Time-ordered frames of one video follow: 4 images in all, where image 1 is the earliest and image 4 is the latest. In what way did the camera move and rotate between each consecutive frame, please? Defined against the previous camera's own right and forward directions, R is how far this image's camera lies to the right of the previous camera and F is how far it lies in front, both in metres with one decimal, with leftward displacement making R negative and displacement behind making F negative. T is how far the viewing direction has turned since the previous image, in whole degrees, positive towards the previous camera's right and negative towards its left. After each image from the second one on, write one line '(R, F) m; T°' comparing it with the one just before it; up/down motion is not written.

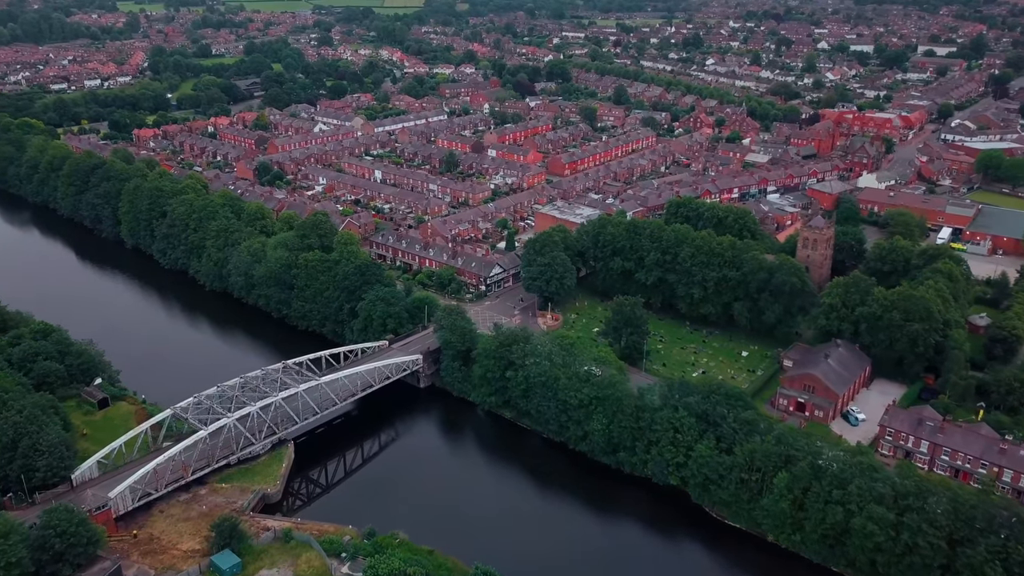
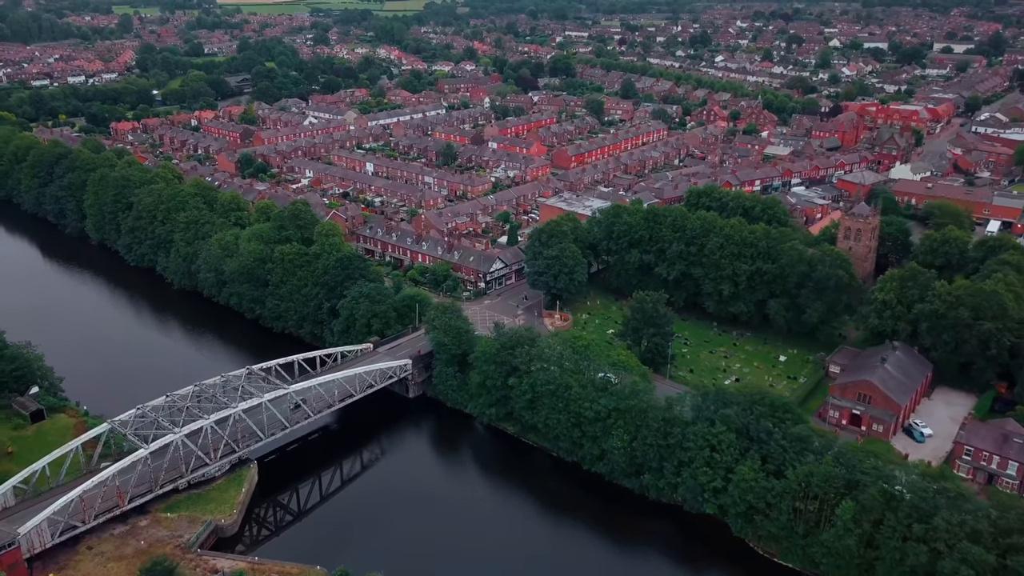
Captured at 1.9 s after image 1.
(-0.1, +7.3) m; 0°
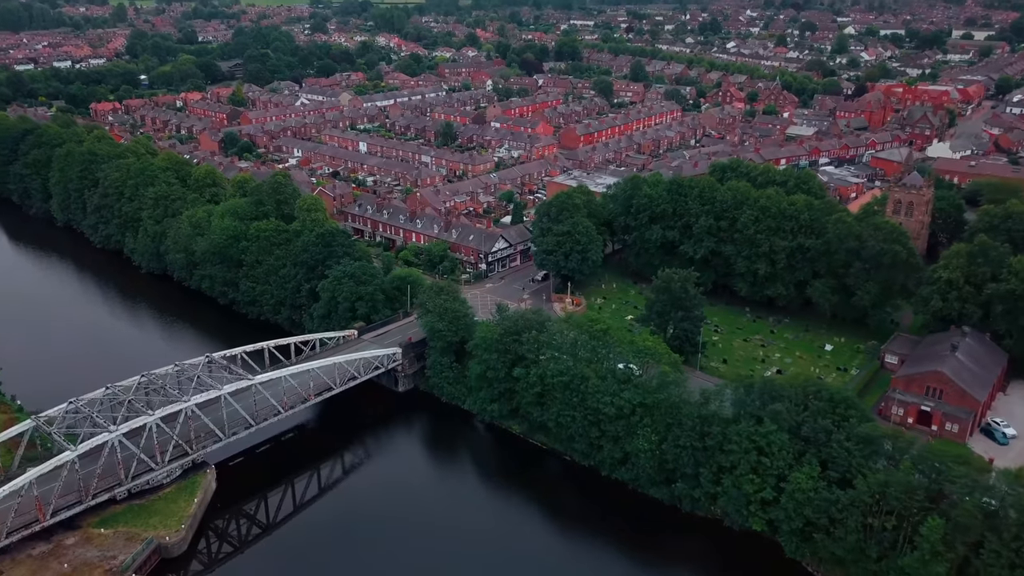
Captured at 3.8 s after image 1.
(-0.1, +6.4) m; 0°
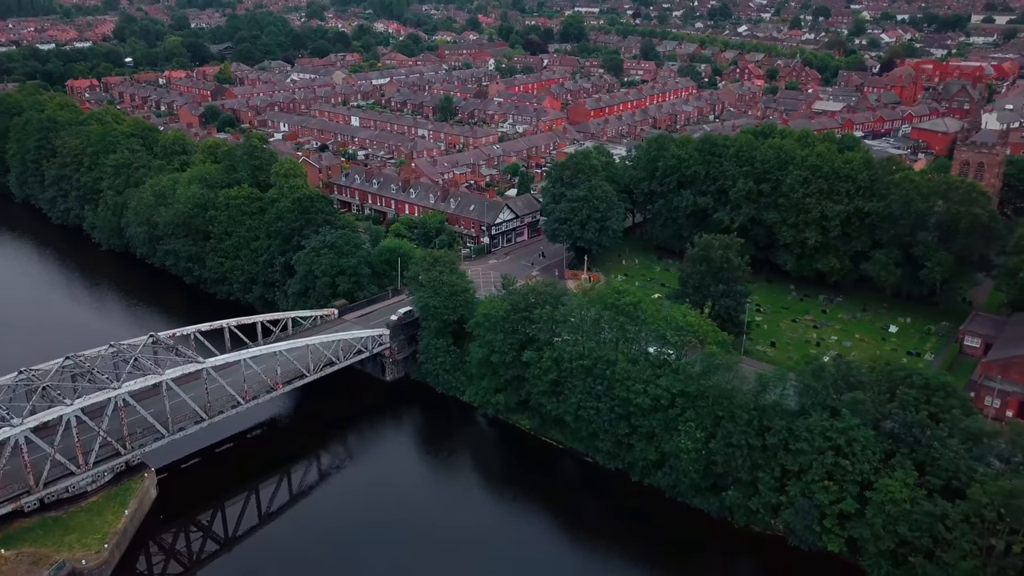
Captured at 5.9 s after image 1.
(-0.3, +6.4) m; 0°
